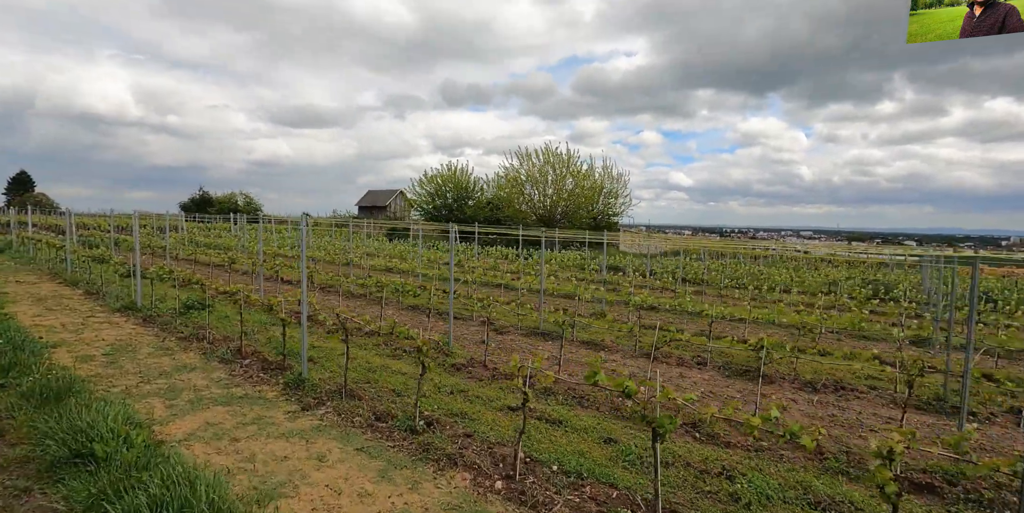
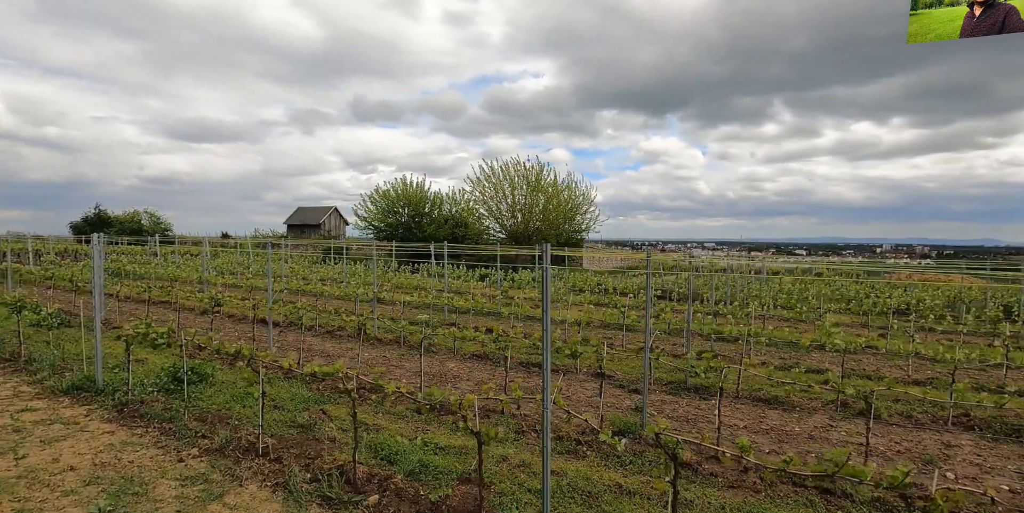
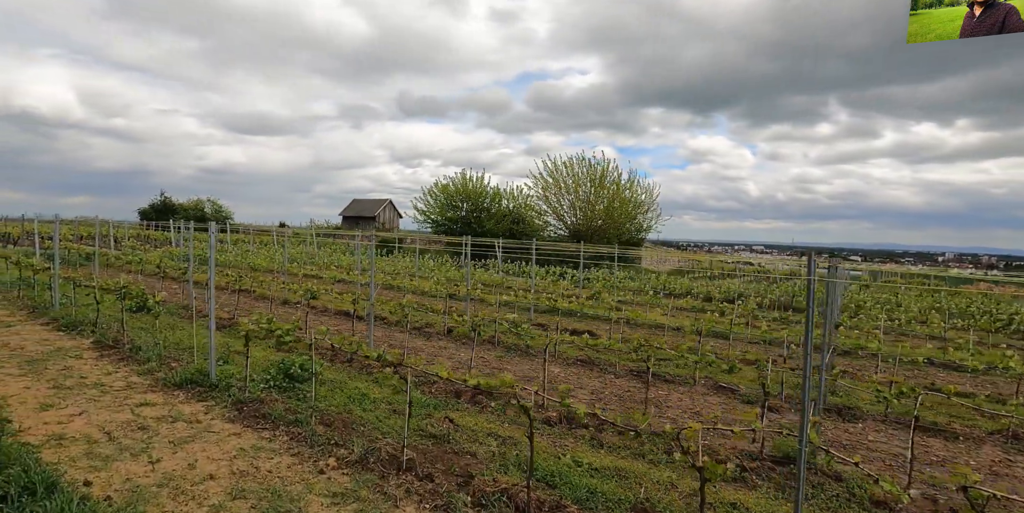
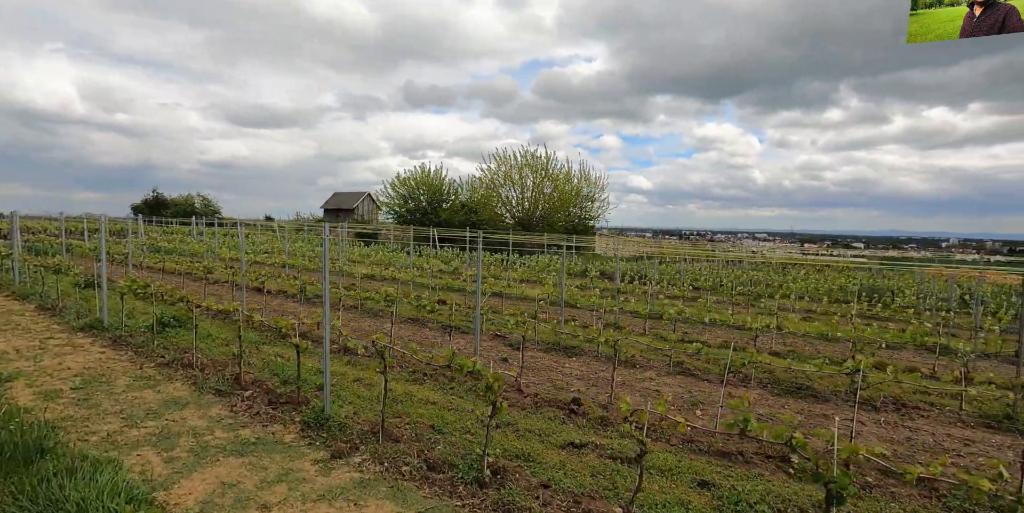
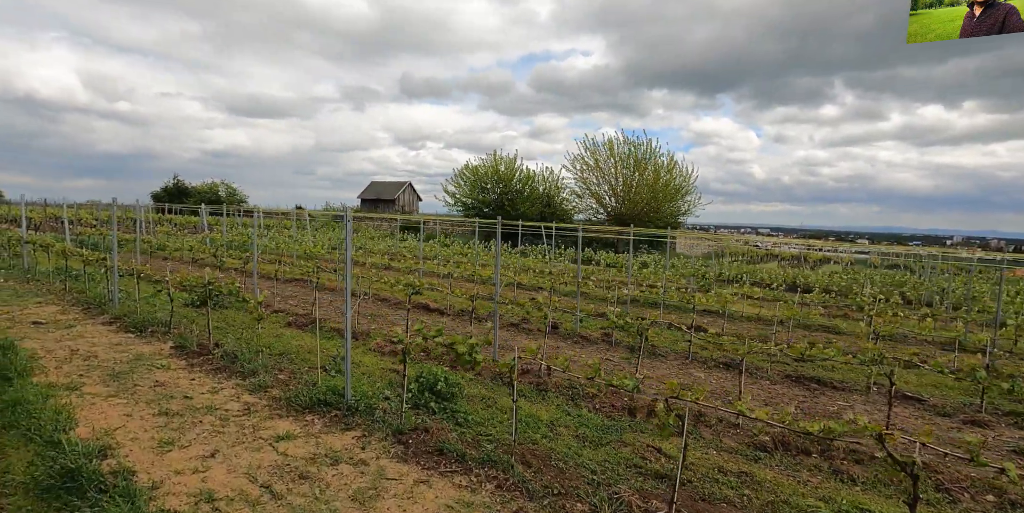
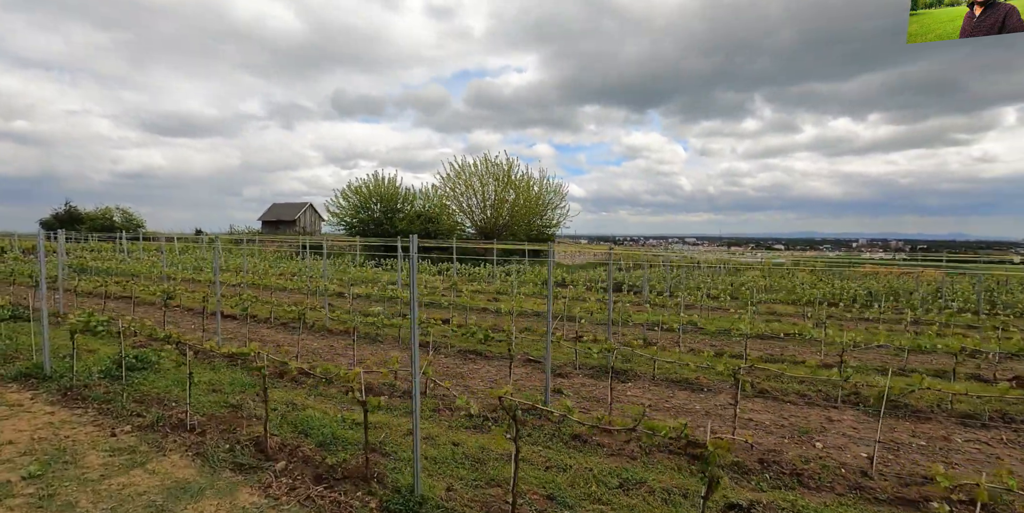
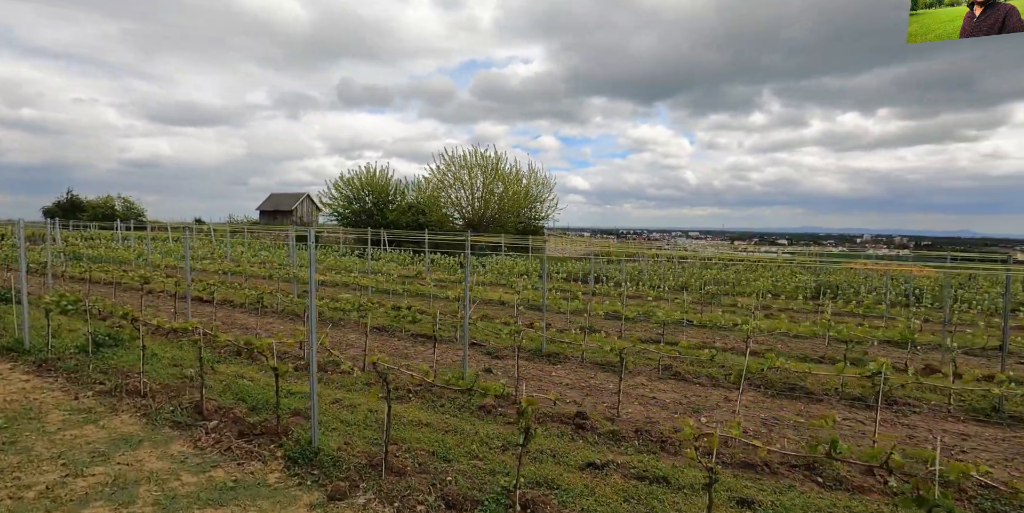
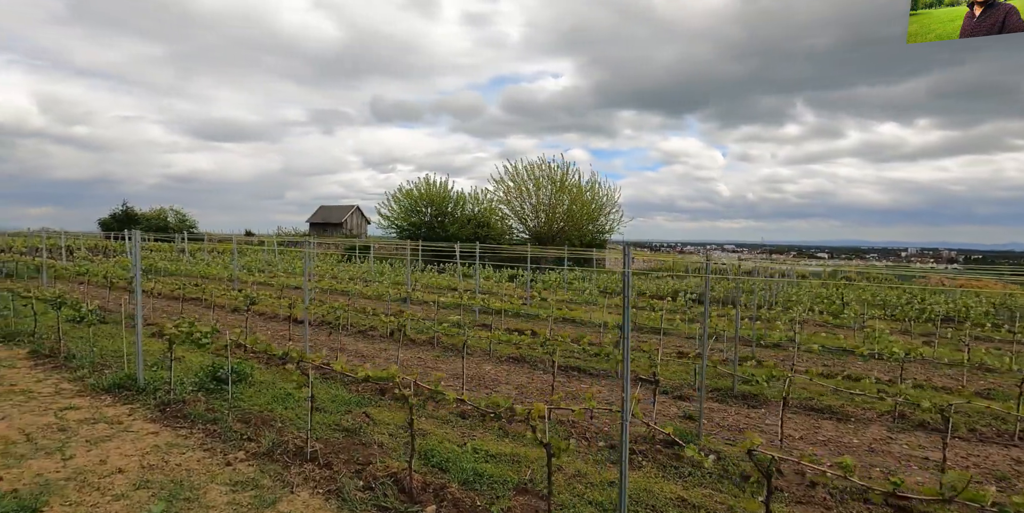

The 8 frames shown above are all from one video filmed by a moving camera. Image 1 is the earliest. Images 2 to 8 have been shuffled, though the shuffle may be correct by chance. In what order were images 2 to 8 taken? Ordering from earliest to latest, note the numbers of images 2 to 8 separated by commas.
4, 7, 6, 2, 8, 3, 5
